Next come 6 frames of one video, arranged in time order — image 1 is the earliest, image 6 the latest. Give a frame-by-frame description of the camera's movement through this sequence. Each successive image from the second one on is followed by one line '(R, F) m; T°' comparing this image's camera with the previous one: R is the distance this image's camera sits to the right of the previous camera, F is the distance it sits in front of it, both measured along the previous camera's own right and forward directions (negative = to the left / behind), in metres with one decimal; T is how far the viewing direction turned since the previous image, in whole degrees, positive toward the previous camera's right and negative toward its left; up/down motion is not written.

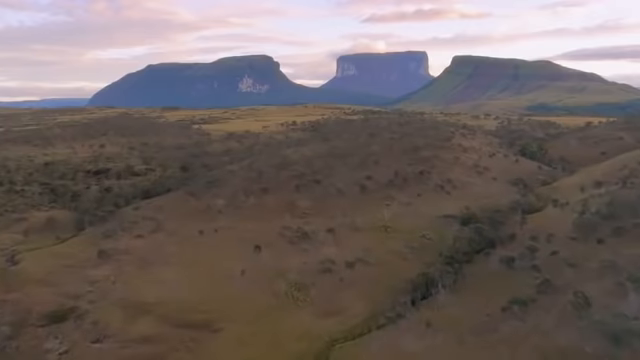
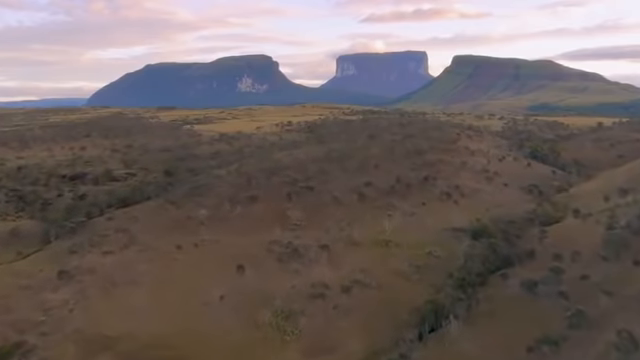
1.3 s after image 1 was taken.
(+0.3, +4.3) m; 0°
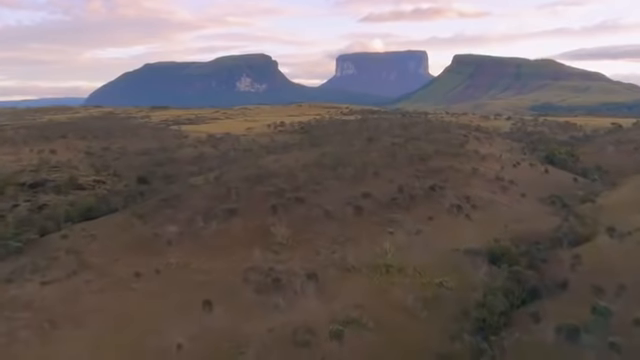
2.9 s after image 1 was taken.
(+0.5, +5.5) m; 0°
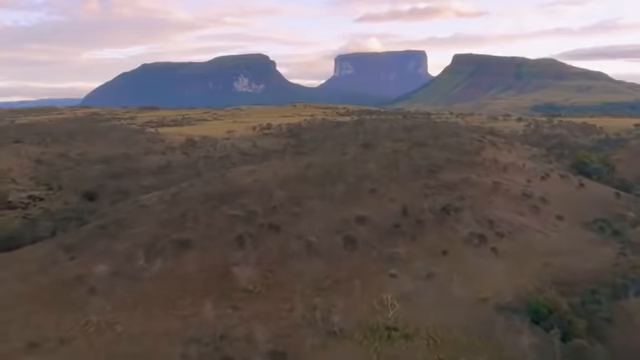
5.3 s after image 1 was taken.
(+0.7, +8.1) m; 0°
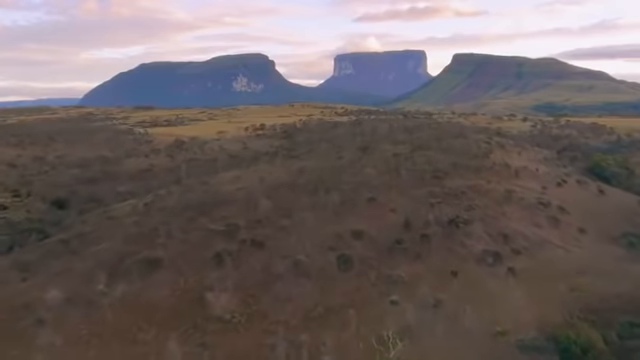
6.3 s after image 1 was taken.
(+0.3, +3.5) m; 0°
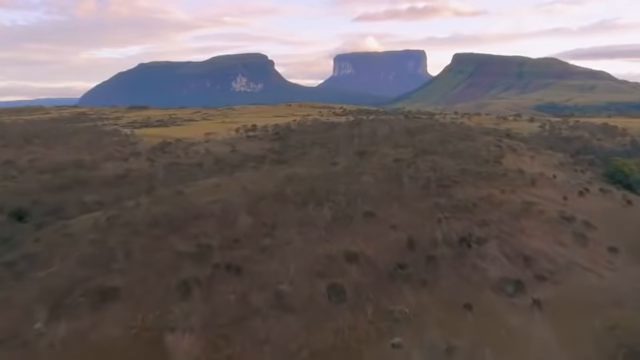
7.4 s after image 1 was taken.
(+0.3, +3.8) m; 0°
